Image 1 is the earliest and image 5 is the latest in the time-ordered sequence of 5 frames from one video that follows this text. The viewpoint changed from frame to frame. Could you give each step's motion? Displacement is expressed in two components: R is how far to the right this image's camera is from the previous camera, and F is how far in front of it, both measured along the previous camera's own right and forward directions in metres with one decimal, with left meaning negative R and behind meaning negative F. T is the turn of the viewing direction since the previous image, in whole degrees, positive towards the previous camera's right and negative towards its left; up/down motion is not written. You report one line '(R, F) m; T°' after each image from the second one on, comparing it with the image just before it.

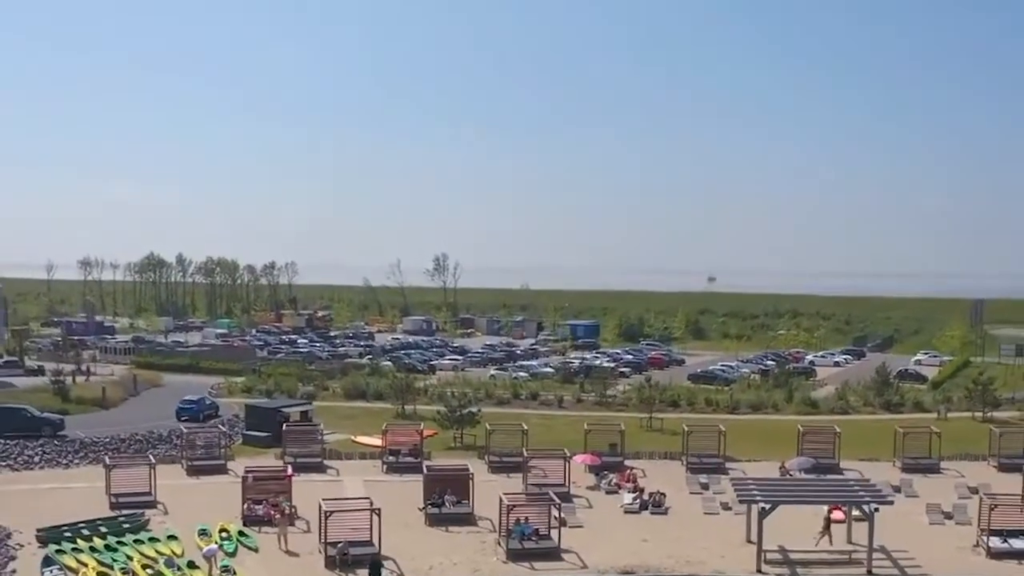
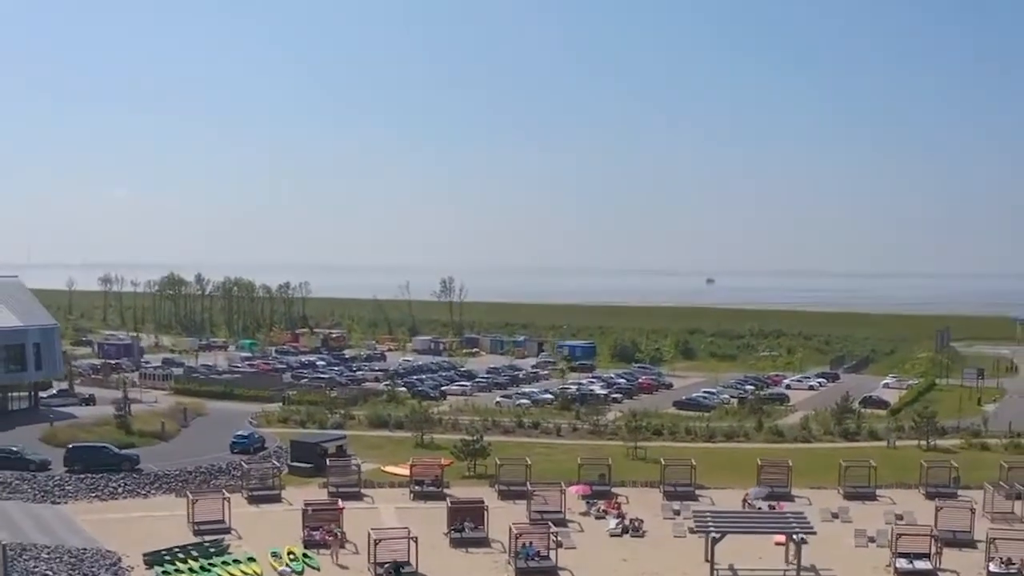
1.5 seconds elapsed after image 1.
(-0.1, -3.7) m; 0°
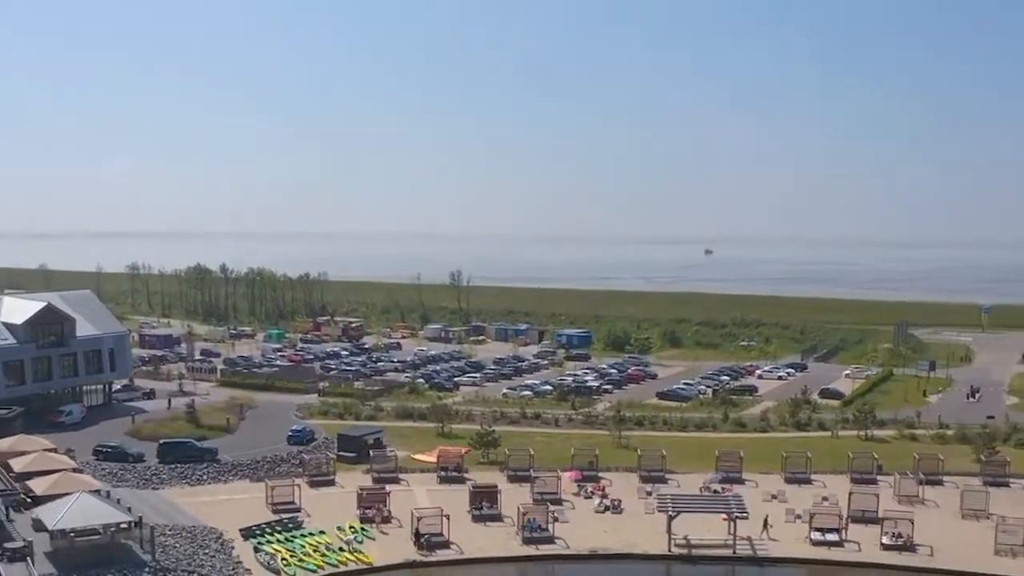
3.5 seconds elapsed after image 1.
(-0.2, -5.4) m; 0°
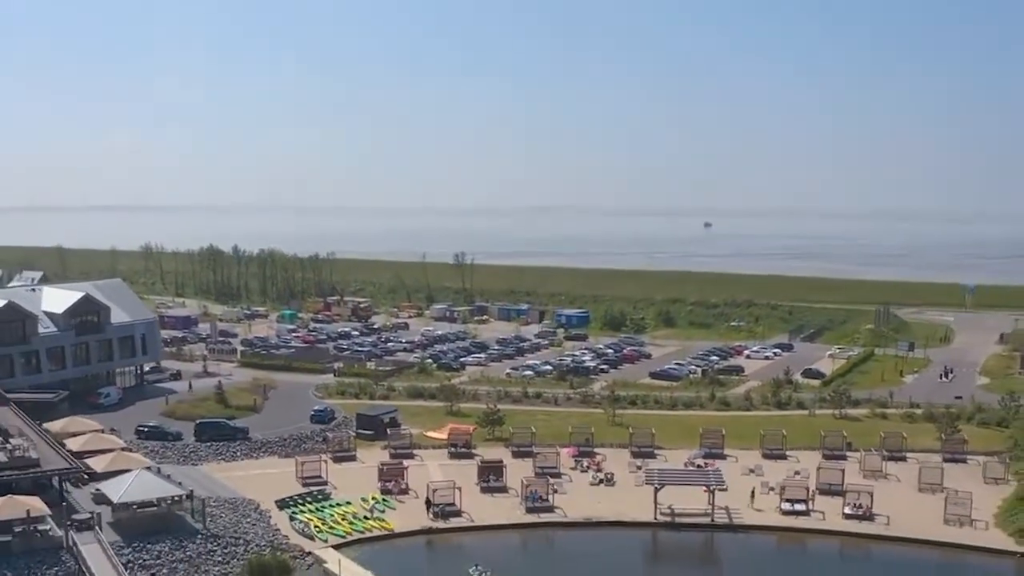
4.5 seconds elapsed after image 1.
(-0.1, -2.8) m; 0°
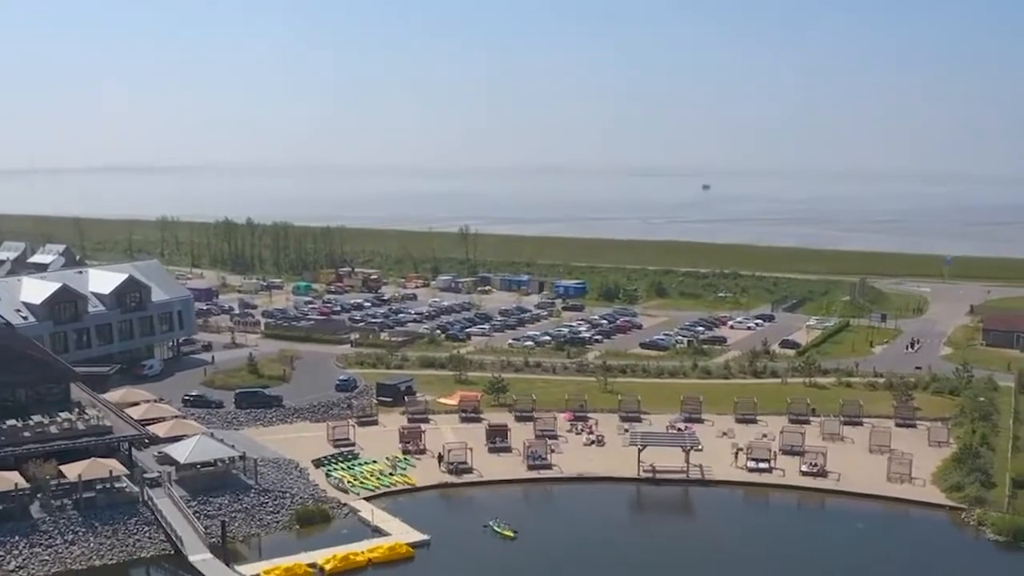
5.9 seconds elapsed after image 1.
(-0.1, -4.0) m; 0°
